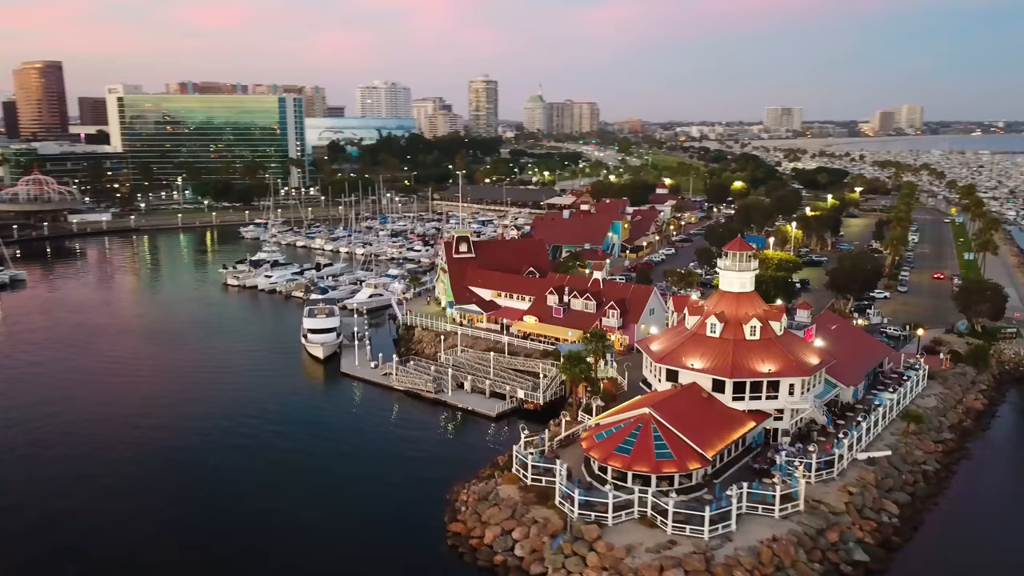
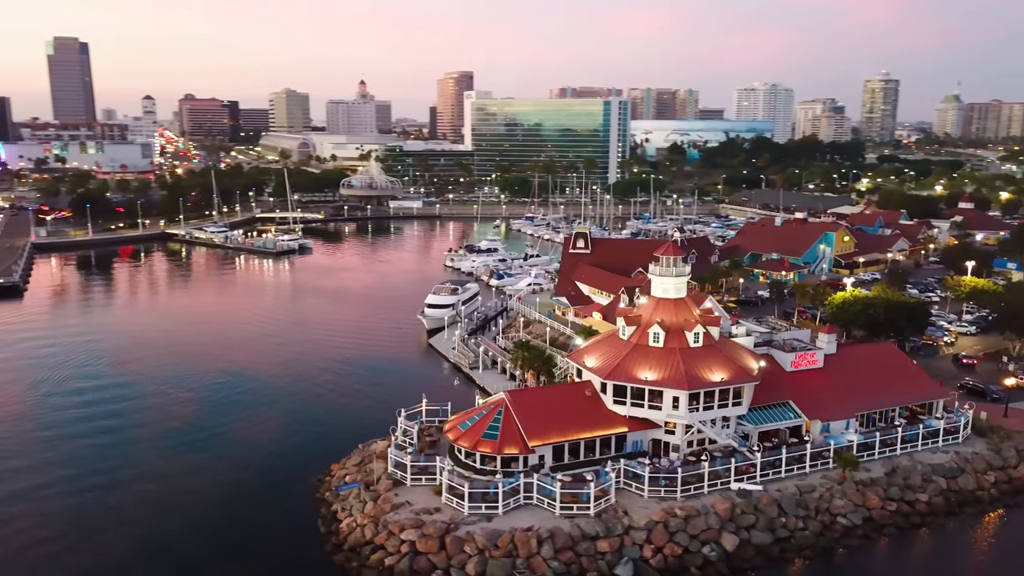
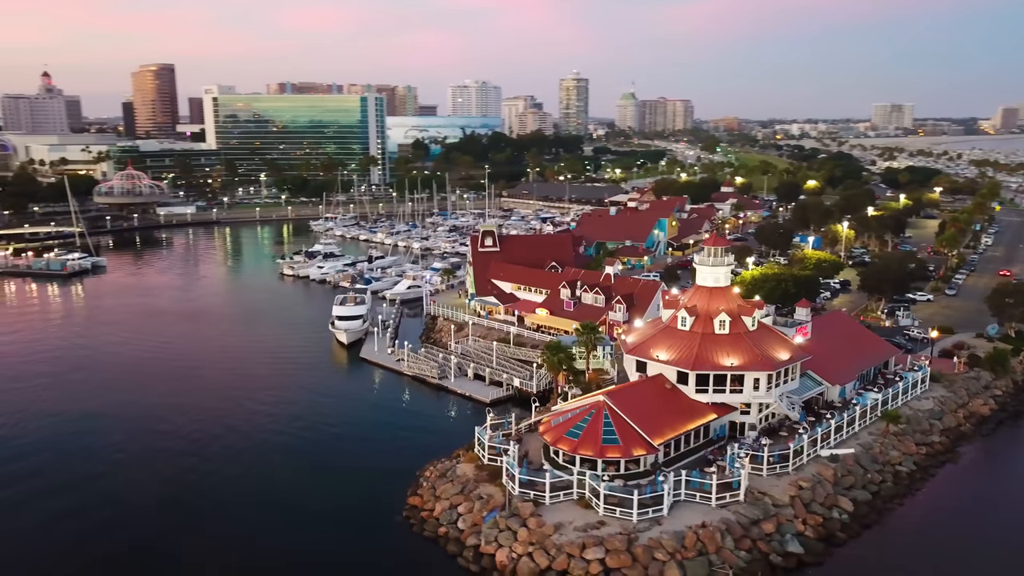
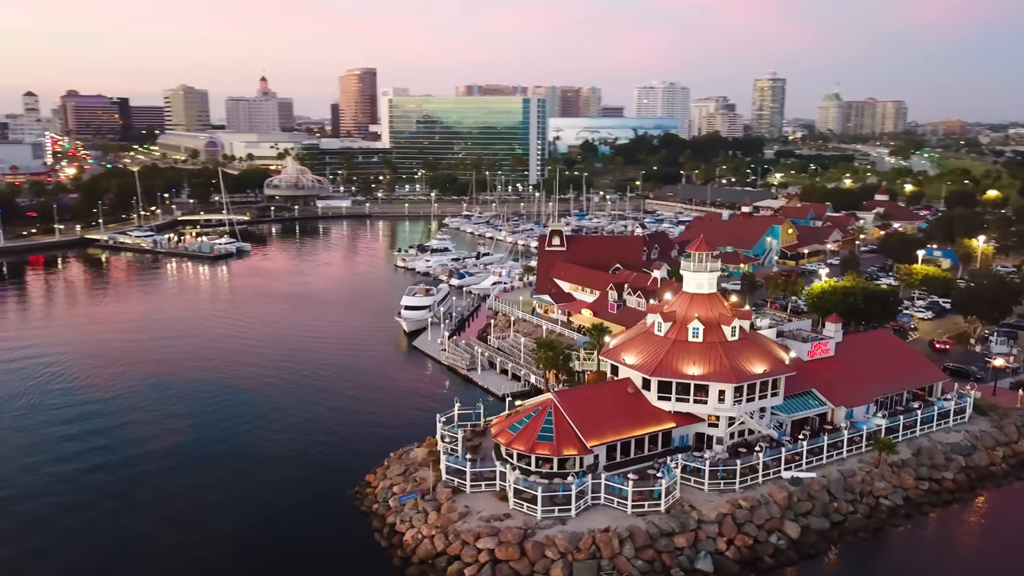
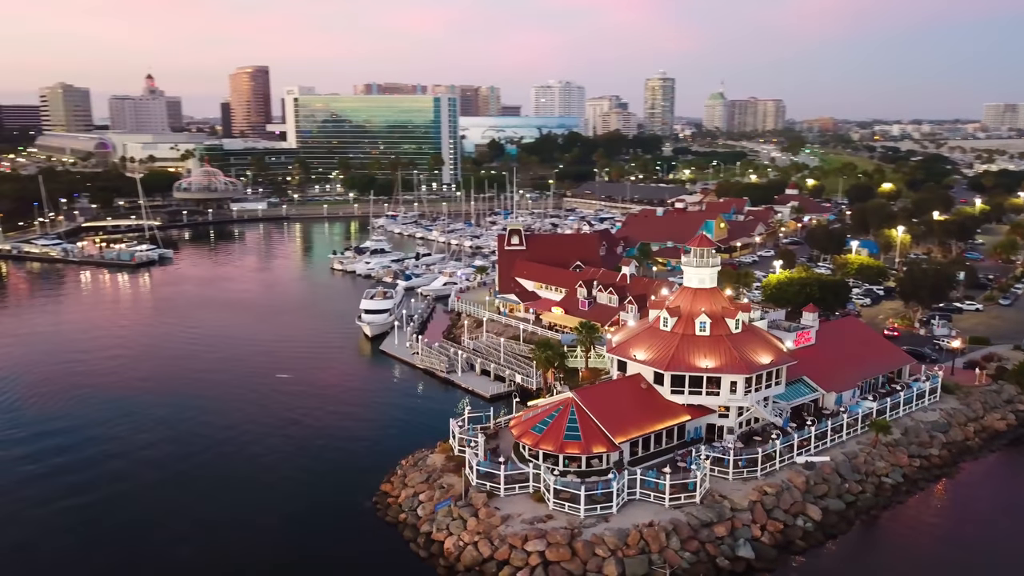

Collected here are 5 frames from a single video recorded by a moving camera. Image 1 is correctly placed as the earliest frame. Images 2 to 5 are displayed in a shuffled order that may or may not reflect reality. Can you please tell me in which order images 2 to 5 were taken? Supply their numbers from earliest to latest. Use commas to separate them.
3, 5, 4, 2
